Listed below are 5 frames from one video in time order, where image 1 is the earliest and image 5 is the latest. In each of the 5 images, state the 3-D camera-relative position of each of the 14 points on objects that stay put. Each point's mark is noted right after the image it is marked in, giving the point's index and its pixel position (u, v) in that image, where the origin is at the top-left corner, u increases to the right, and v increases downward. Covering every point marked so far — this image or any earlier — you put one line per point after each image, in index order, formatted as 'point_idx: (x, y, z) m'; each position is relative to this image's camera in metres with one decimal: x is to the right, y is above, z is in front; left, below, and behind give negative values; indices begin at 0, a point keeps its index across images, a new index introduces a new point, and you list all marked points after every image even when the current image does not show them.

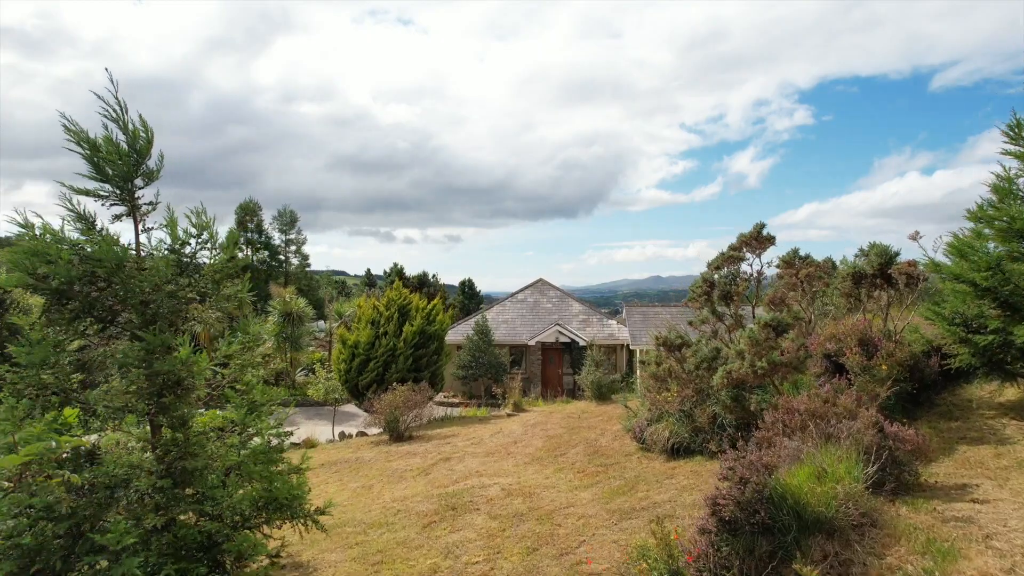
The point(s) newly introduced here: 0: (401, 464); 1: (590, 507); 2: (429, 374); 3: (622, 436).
0: (-2.0, -3.2, +10.0) m
1: (+0.9, -2.4, +6.2) m
2: (-2.2, -2.3, +14.7) m
3: (+1.7, -2.4, +8.8) m
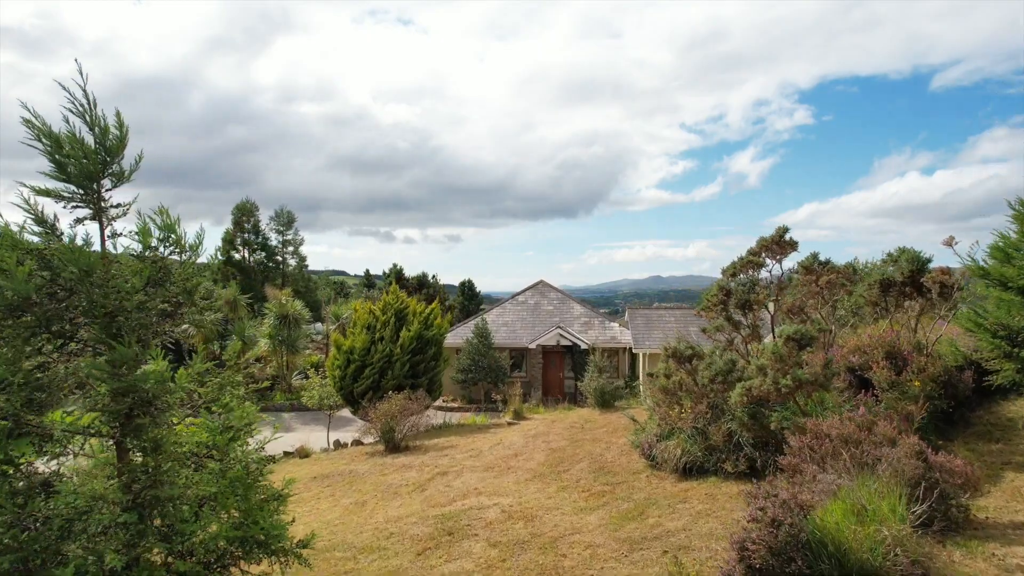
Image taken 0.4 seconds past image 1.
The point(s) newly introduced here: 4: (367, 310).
0: (-2.0, -3.3, +9.6) m
1: (+0.9, -2.5, +5.7) m
2: (-2.2, -2.4, +14.2) m
3: (+1.8, -2.4, +8.3) m
4: (-3.8, -0.6, +14.4) m
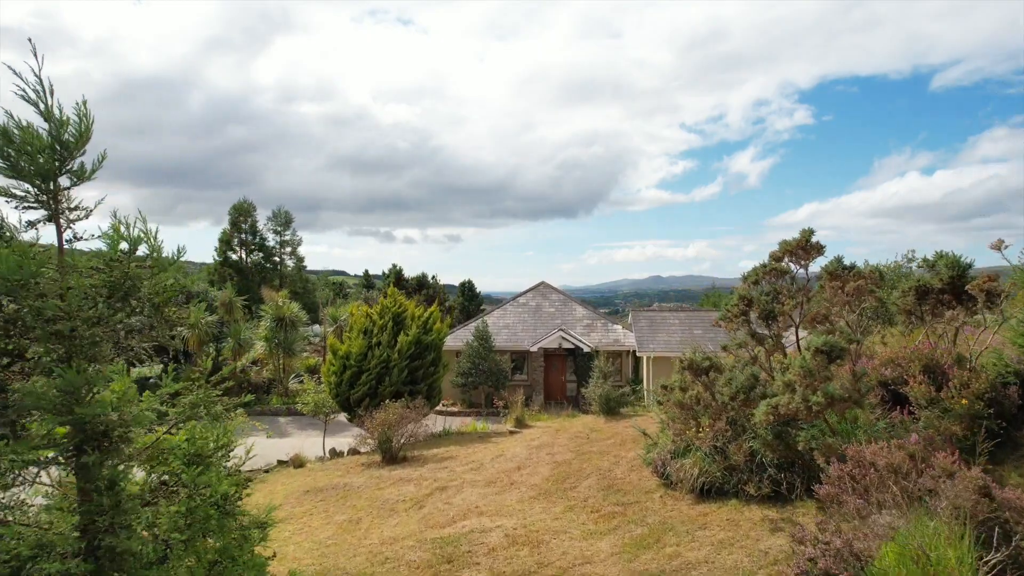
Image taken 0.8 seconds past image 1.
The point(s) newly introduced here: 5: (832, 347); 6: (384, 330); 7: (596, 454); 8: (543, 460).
0: (-2.0, -3.4, +9.1) m
1: (+0.9, -2.6, +5.2) m
2: (-2.1, -2.4, +13.7) m
3: (+1.8, -2.5, +7.8) m
4: (-3.7, -0.6, +13.9) m
5: (+3.0, -0.6, +5.2) m
6: (-3.2, -1.0, +13.6) m
7: (+1.4, -2.7, +9.1) m
8: (+0.5, -2.9, +9.4) m
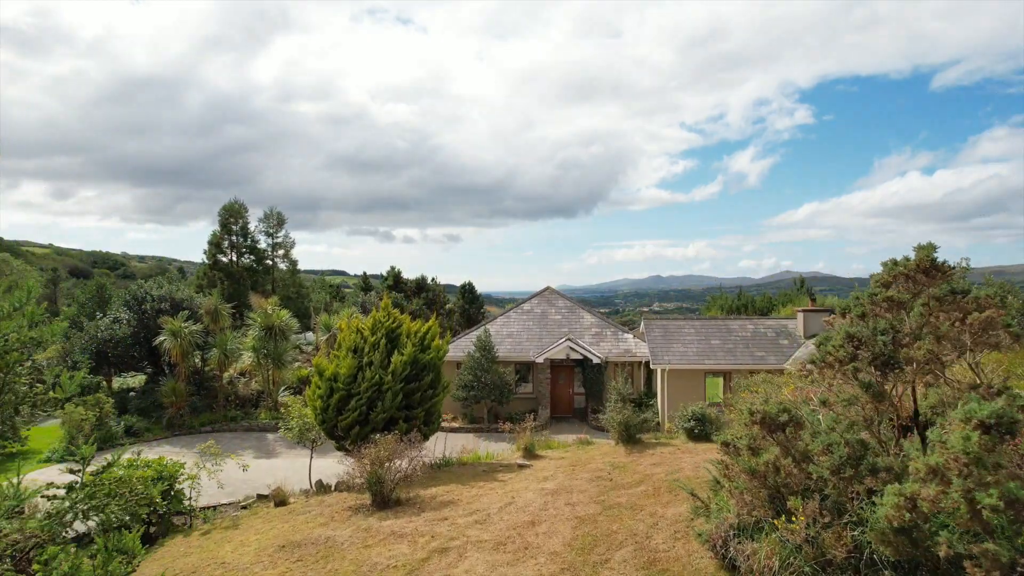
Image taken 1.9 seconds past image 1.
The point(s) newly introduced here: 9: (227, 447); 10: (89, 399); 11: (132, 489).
0: (-1.8, -3.7, +7.6) m
1: (+1.1, -2.9, +3.7) m
2: (-2.0, -2.7, +12.2) m
3: (+2.0, -2.8, +6.3) m
4: (-3.6, -0.9, +12.4) m
5: (+3.2, -0.8, +3.7) m
6: (-3.0, -1.3, +12.1) m
7: (+1.6, -3.0, +7.6) m
8: (+0.7, -3.2, +7.9) m
9: (-10.3, -5.7, +19.9) m
10: (-15.1, -3.9, +19.7) m
11: (-6.9, -3.7, +10.1) m
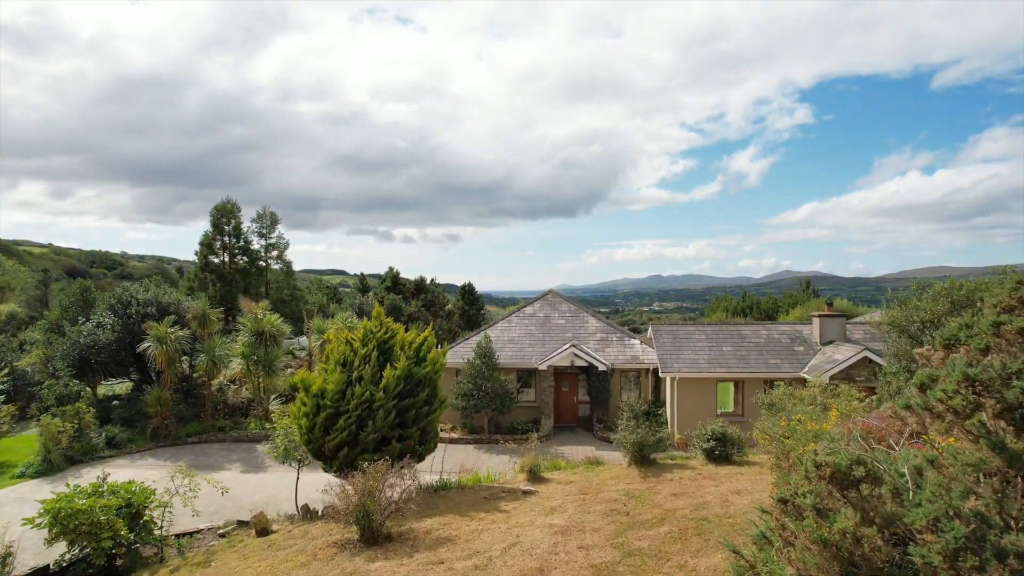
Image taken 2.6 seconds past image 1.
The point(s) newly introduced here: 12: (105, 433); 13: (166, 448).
0: (-1.7, -3.8, +6.6) m
1: (+1.2, -3.1, +2.7) m
2: (-1.9, -2.9, +11.2) m
3: (+2.0, -3.0, +5.3) m
4: (-3.5, -1.1, +11.4) m
5: (+3.2, -1.0, +2.7) m
6: (-2.9, -1.5, +11.1) m
7: (+1.6, -3.2, +6.5) m
8: (+0.8, -3.4, +6.8) m
9: (-10.2, -5.9, +18.9) m
10: (-15.0, -4.1, +18.7) m
11: (-6.9, -3.8, +9.1) m
12: (-14.3, -5.1, +19.4) m
13: (-12.5, -5.8, +19.9) m
